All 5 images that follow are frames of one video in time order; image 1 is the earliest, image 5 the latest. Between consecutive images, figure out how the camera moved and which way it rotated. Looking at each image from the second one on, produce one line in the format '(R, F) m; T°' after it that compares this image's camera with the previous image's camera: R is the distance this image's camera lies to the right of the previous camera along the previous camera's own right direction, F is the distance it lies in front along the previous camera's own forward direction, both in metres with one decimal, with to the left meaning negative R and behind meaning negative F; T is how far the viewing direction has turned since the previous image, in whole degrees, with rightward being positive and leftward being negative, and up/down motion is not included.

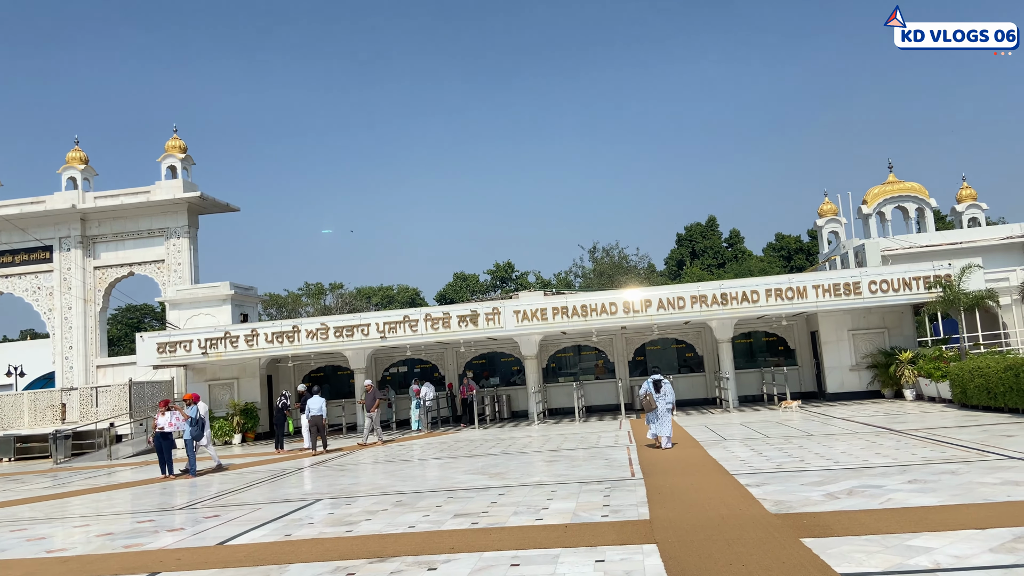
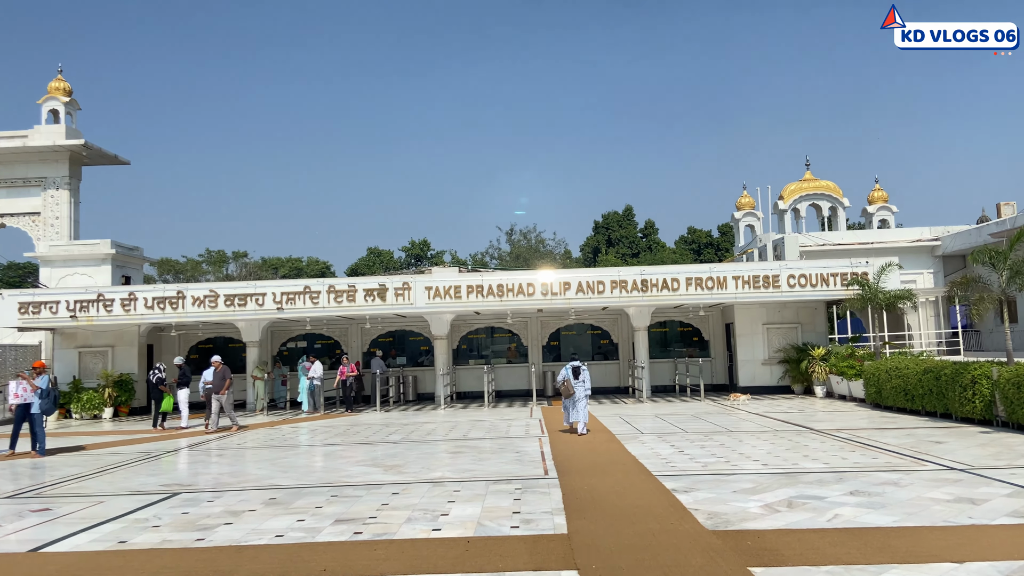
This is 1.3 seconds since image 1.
(+0.1, +1.2) m; +6°
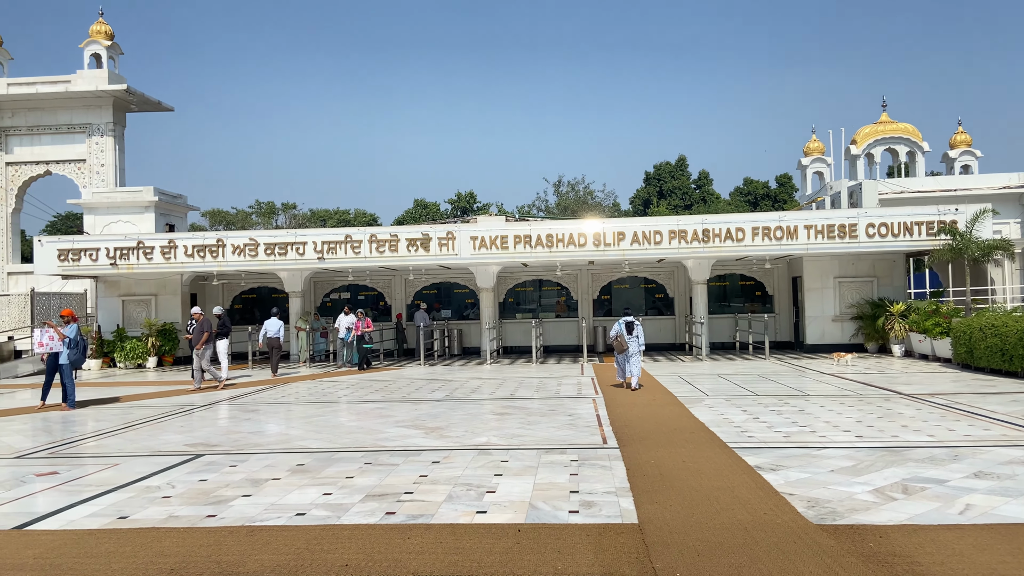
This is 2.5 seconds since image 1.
(-0.1, +1.0) m; -4°
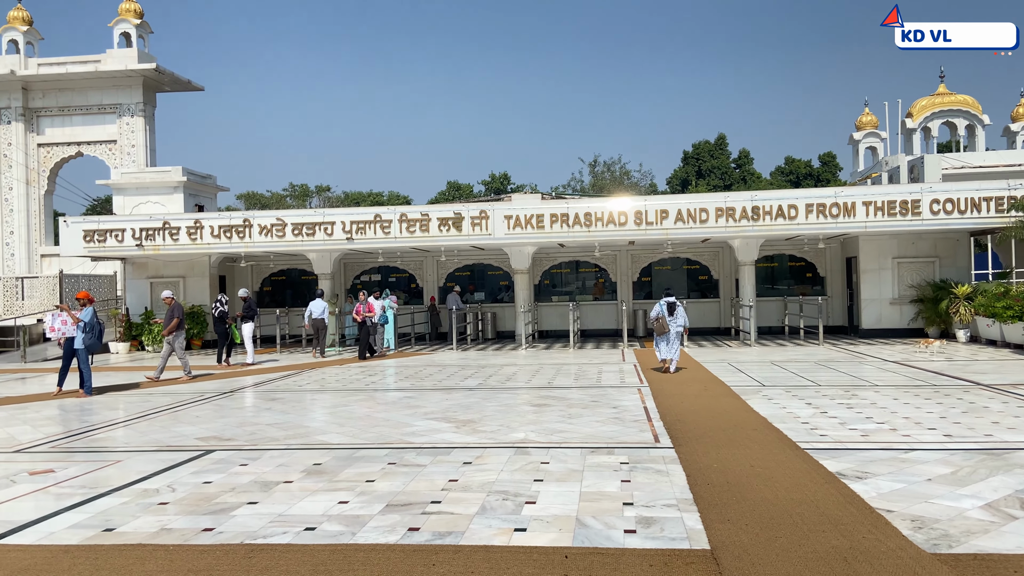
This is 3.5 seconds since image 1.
(-0.1, +0.8) m; -3°
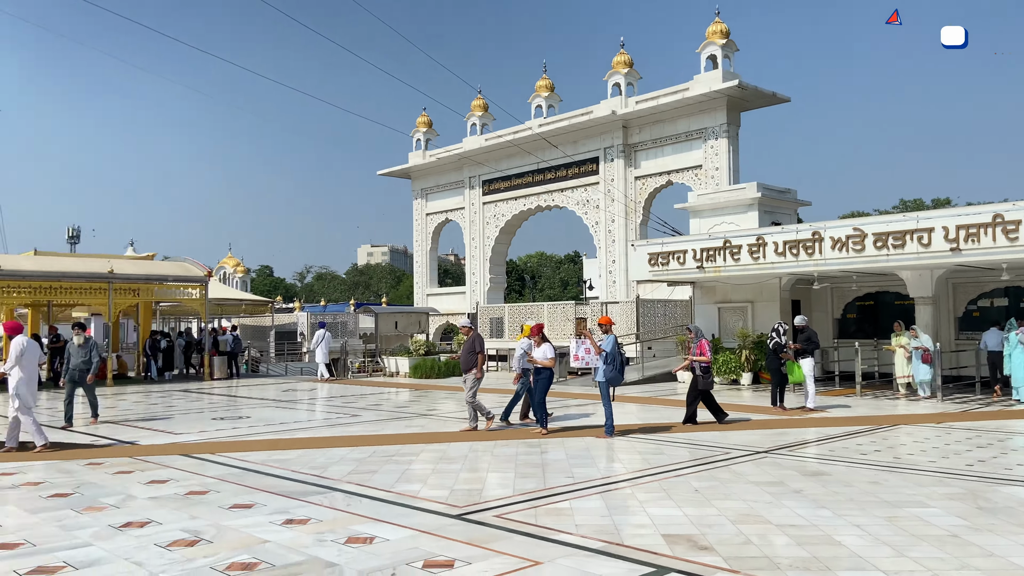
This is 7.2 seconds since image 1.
(-0.3, +3.0) m; -43°
